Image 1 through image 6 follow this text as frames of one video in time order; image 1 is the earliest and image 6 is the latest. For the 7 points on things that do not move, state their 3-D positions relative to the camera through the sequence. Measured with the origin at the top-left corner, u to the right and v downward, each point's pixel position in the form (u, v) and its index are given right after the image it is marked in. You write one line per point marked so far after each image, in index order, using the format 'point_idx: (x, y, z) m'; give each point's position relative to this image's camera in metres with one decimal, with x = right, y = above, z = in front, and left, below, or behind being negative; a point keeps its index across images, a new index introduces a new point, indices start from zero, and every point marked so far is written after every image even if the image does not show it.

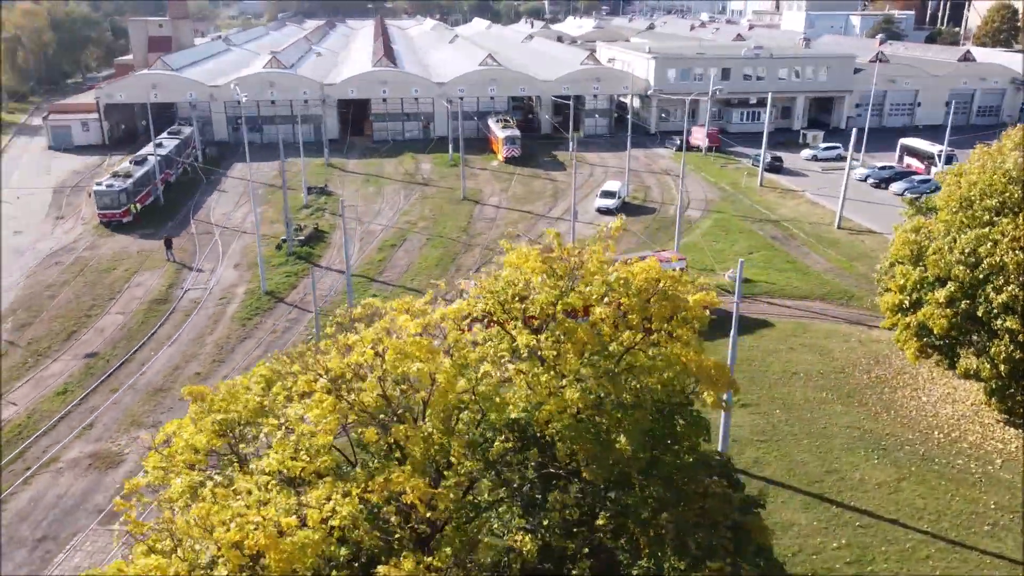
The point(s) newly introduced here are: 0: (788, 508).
0: (+6.3, -5.1, +18.8) m
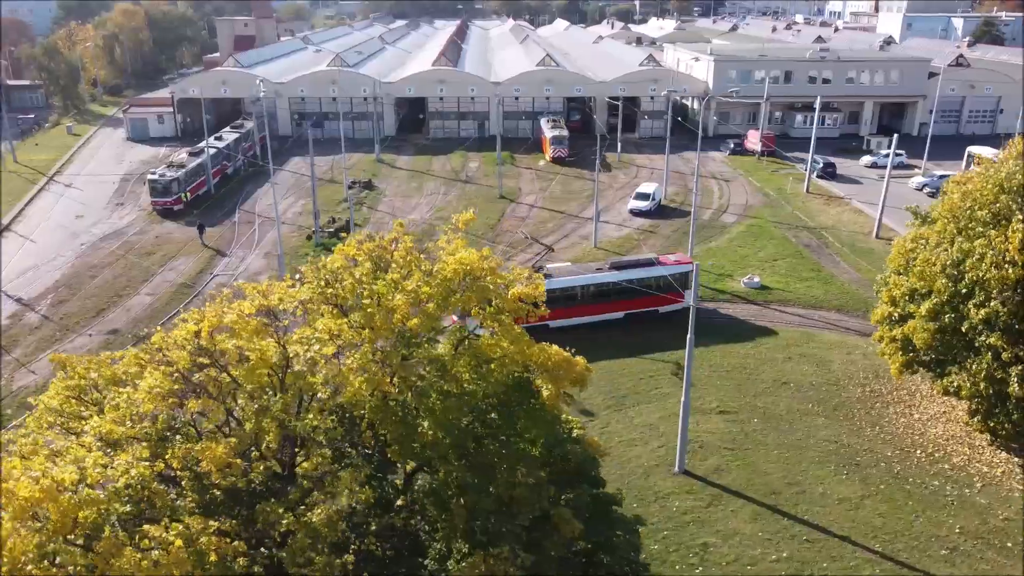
0: (+5.0, -5.2, +18.4) m
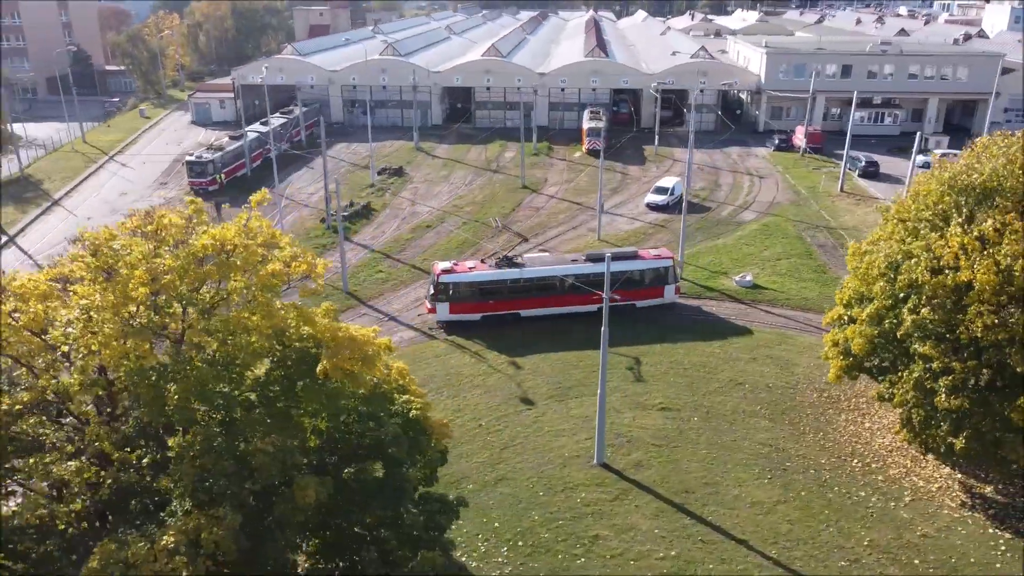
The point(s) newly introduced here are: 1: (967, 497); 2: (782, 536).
0: (+2.8, -5.1, +18.3) m
1: (+10.5, -4.8, +18.8) m
2: (+5.8, -5.4, +17.6) m
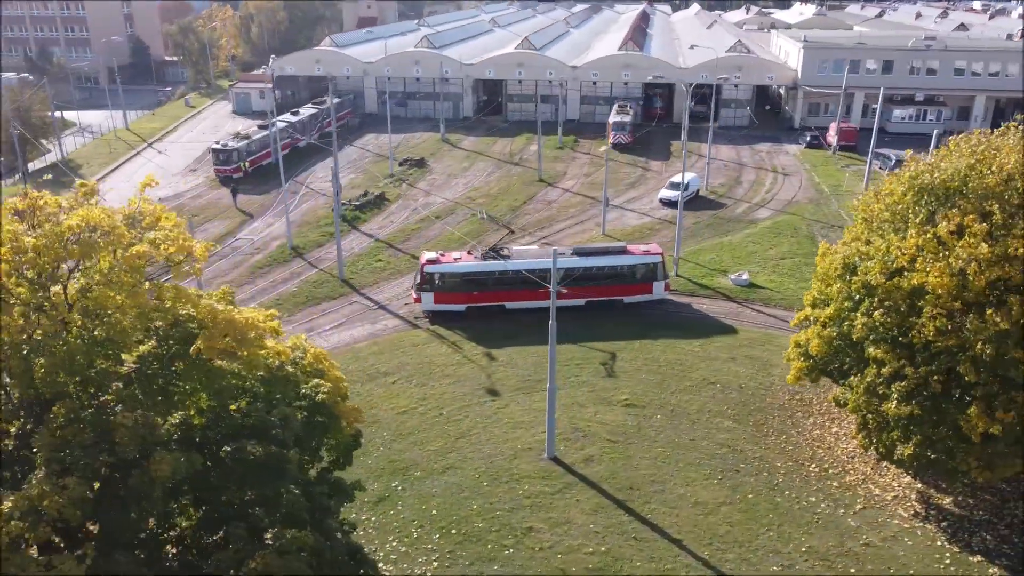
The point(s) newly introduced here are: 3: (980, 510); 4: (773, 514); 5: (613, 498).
0: (+1.4, -4.9, +18.2) m
1: (+9.1, -4.9, +18.2) m
2: (+4.4, -5.3, +17.4) m
3: (+10.3, -4.9, +17.9) m
4: (+5.8, -5.0, +18.1) m
5: (+2.3, -4.8, +18.6) m
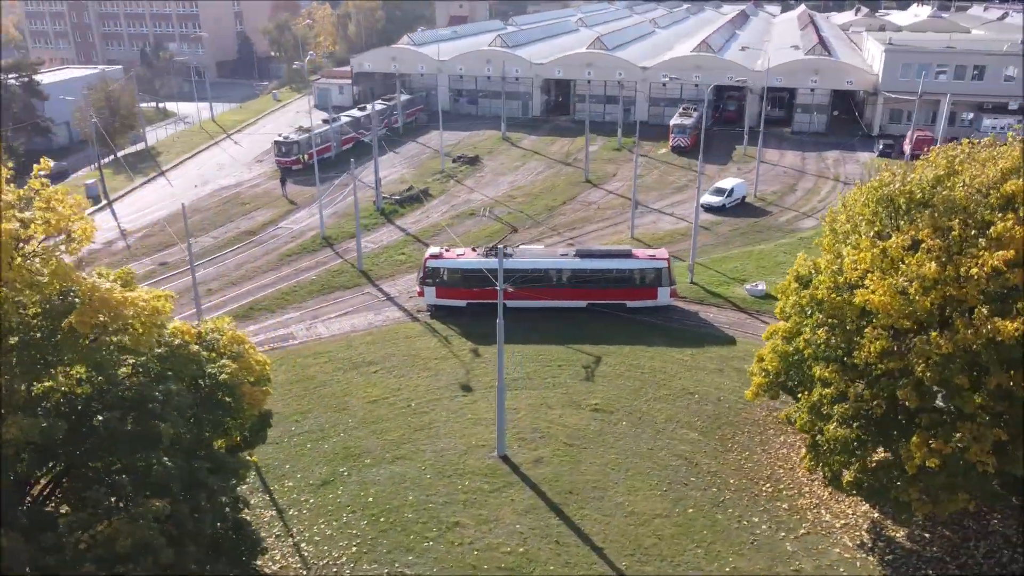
0: (-0.1, -4.9, +18.2) m
1: (+7.6, -5.3, +17.2) m
2: (+2.7, -5.4, +17.0) m
3: (+8.6, -5.3, +16.7) m
4: (+4.2, -5.2, +17.5) m
5: (+0.8, -4.8, +18.5) m
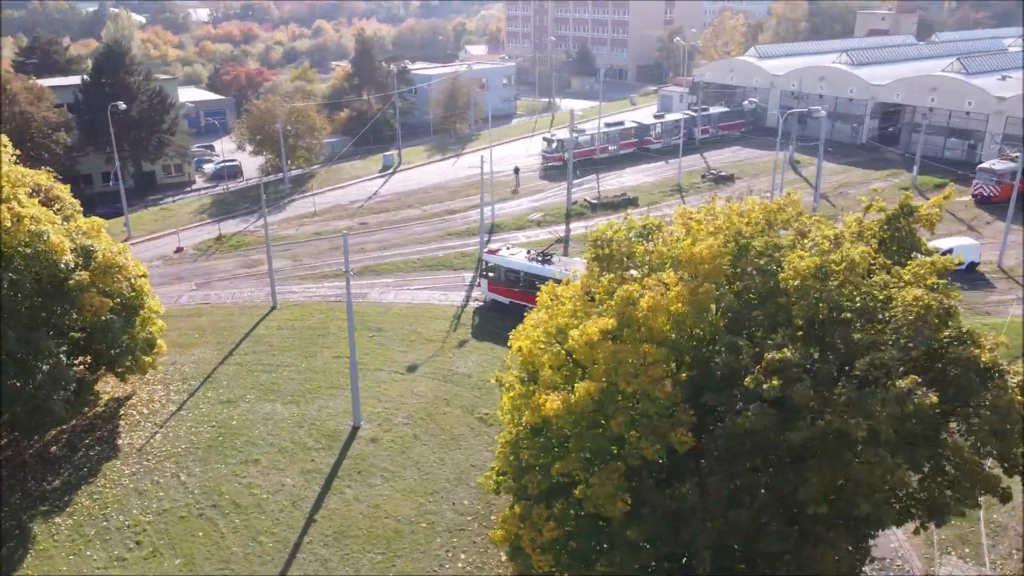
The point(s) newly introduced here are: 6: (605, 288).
0: (-5.2, -4.4, +20.2) m
1: (+0.4, -6.2, +15.2) m
2: (-3.7, -5.4, +17.7) m
3: (+1.0, -6.4, +14.3) m
4: (-2.1, -5.5, +17.3) m
5: (-4.3, -4.5, +19.9) m
6: (+1.6, 0.0, +13.1) m
